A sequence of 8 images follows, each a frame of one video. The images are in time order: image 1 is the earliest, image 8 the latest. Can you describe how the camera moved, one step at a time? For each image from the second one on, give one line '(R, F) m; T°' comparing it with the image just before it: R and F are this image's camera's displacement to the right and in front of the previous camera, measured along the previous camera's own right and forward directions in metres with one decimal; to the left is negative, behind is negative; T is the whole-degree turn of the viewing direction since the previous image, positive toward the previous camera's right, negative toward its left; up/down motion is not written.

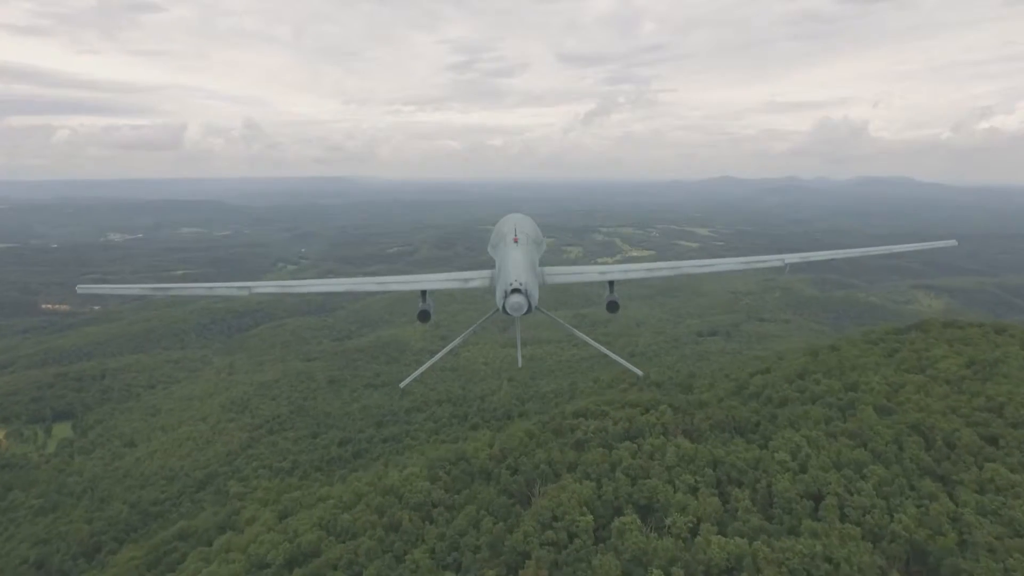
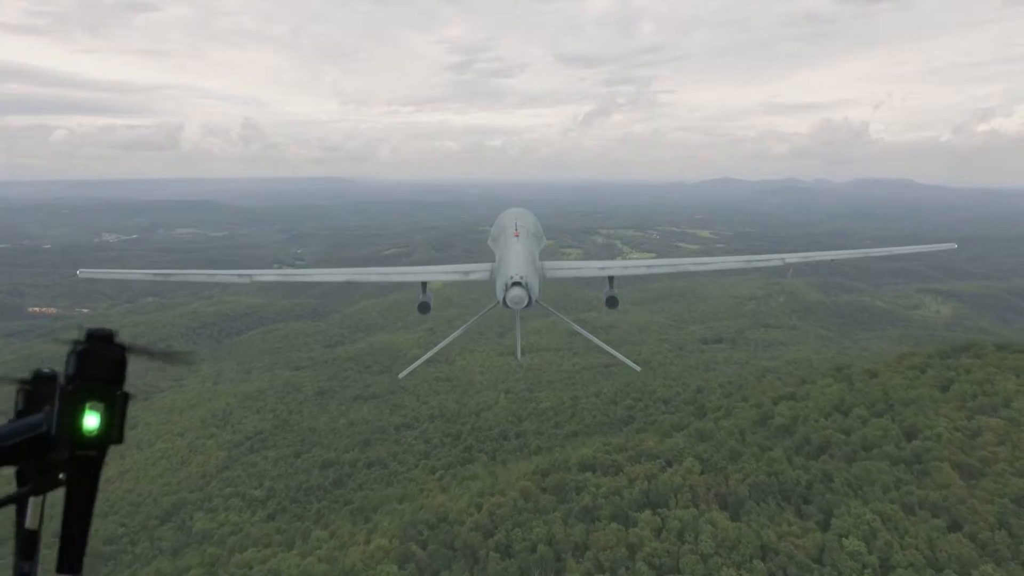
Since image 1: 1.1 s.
(+0.1, +2.4) m; 0°
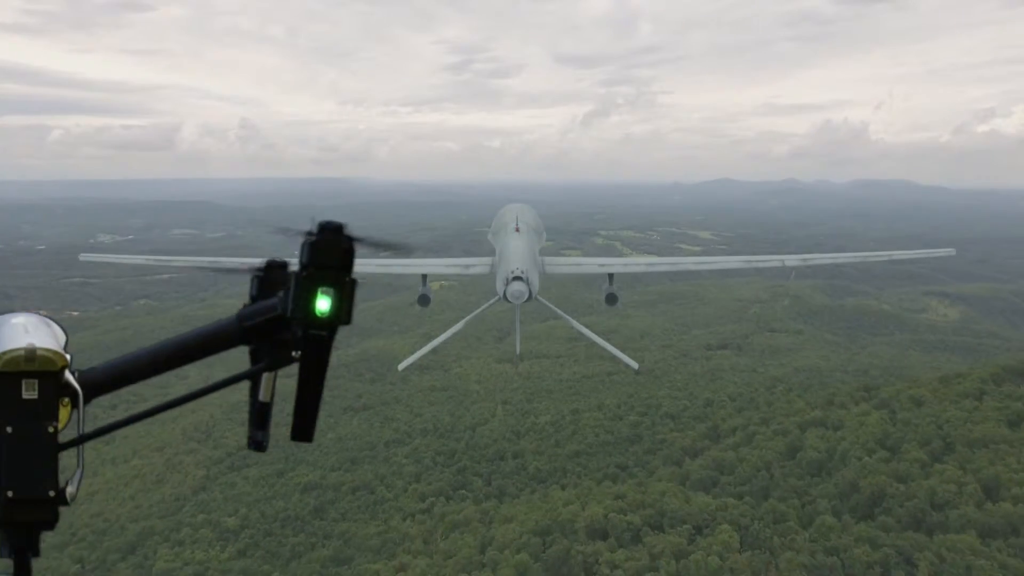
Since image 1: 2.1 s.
(+0.1, +2.1) m; 0°
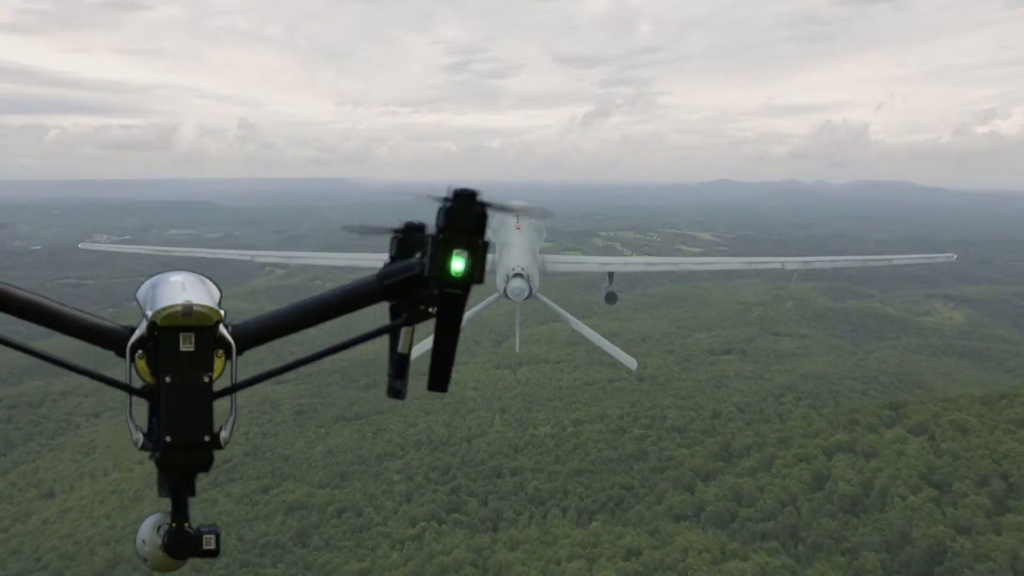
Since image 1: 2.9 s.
(+0.1, +1.6) m; 0°
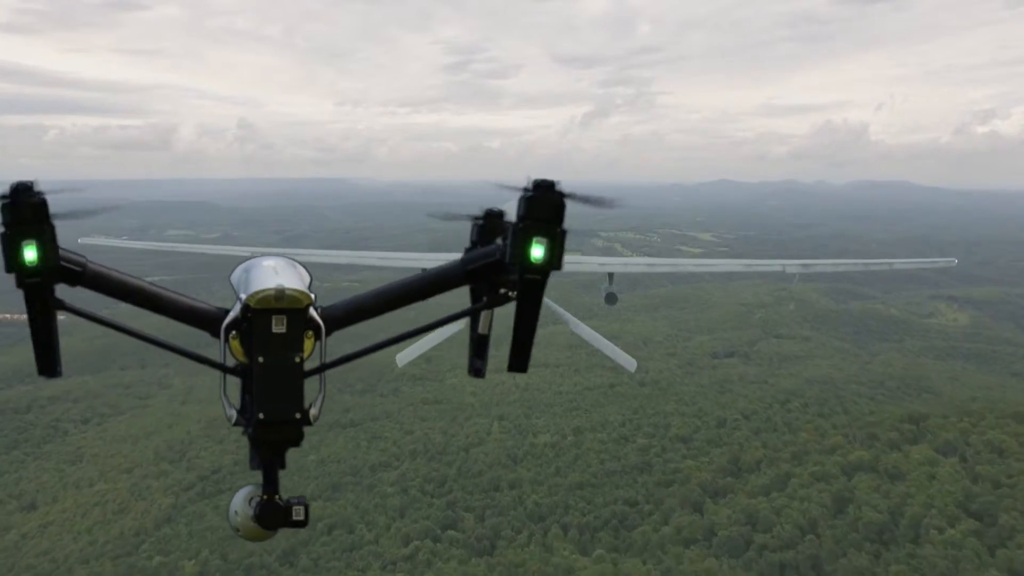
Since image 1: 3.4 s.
(0.0, +1.1) m; 0°
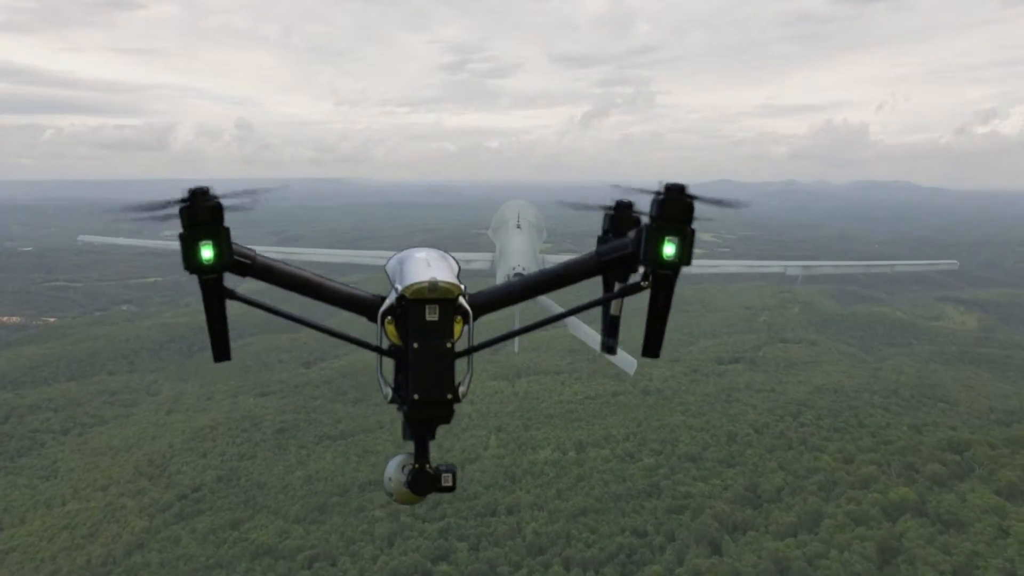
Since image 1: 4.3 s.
(+0.1, +1.9) m; 0°
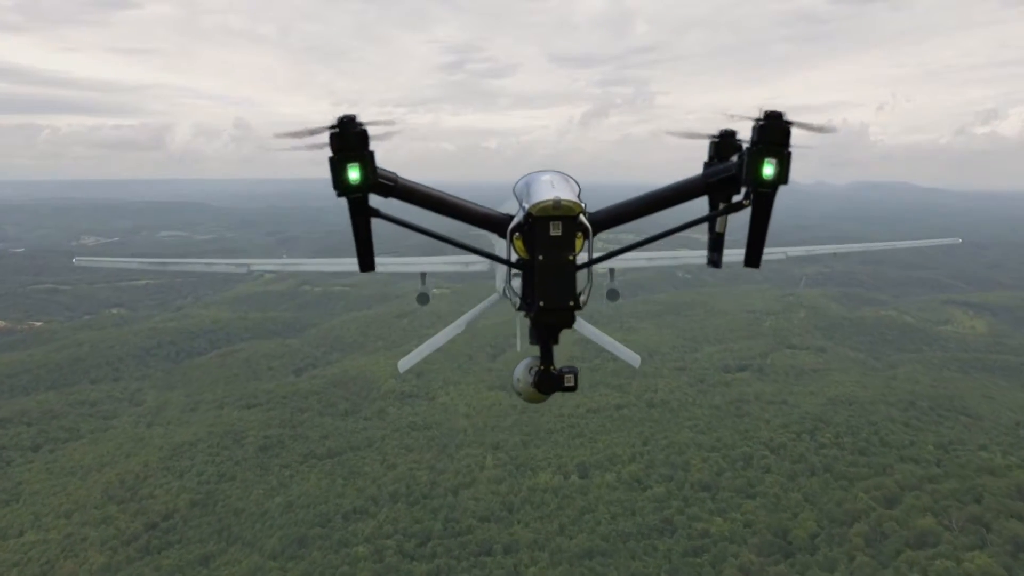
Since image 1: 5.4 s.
(+0.1, +2.4) m; 0°
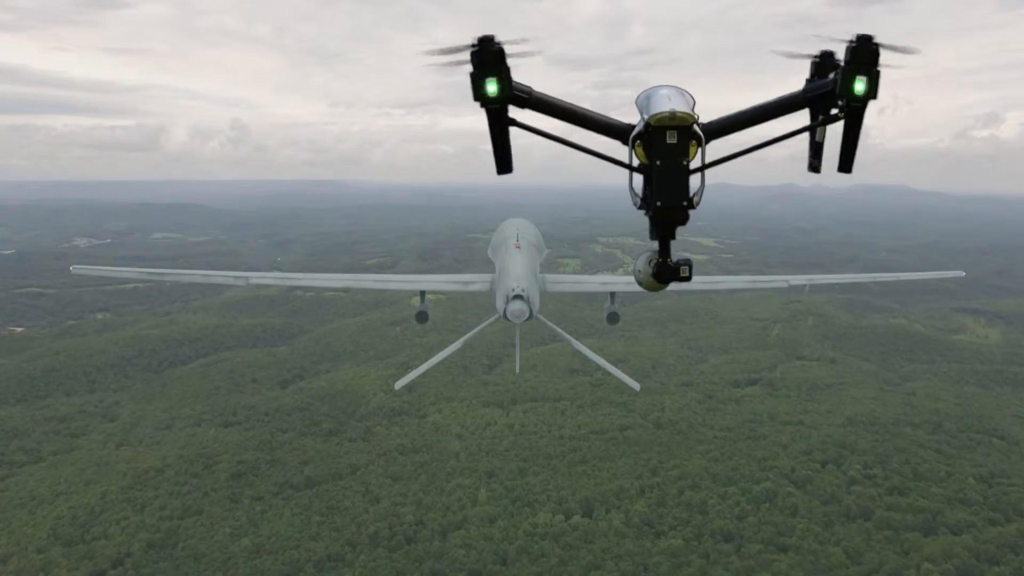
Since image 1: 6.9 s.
(+0.1, +3.2) m; 0°
